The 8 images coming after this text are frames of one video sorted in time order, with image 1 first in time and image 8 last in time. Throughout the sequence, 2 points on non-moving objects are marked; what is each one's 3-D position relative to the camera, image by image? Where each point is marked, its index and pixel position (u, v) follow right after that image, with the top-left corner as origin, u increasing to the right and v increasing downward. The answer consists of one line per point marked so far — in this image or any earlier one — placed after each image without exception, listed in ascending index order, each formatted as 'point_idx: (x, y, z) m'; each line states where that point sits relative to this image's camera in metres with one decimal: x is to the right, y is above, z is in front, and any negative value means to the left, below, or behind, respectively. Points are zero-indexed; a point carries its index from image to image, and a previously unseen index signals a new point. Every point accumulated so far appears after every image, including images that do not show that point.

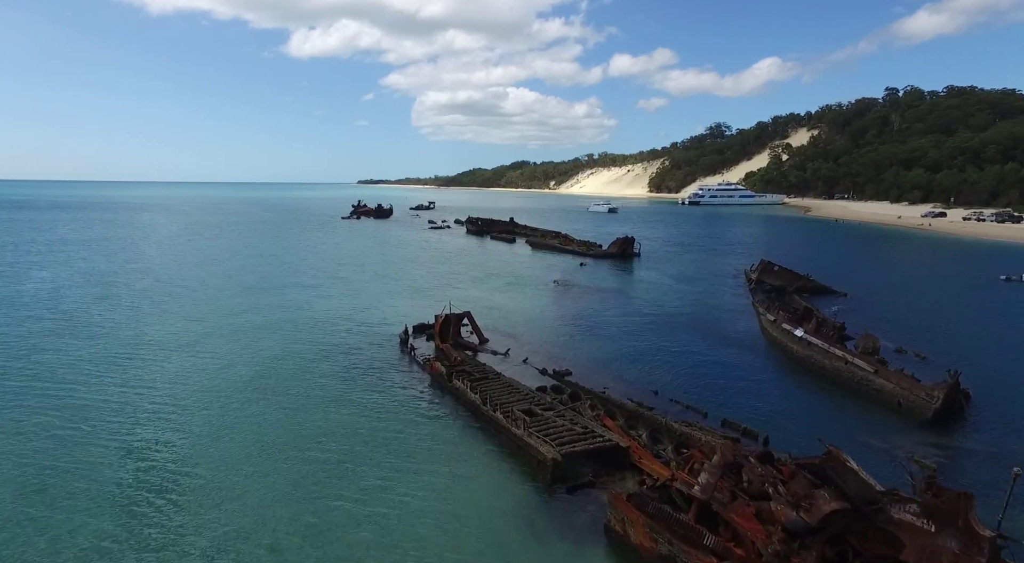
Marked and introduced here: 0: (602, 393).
0: (+2.4, -3.0, +15.9) m
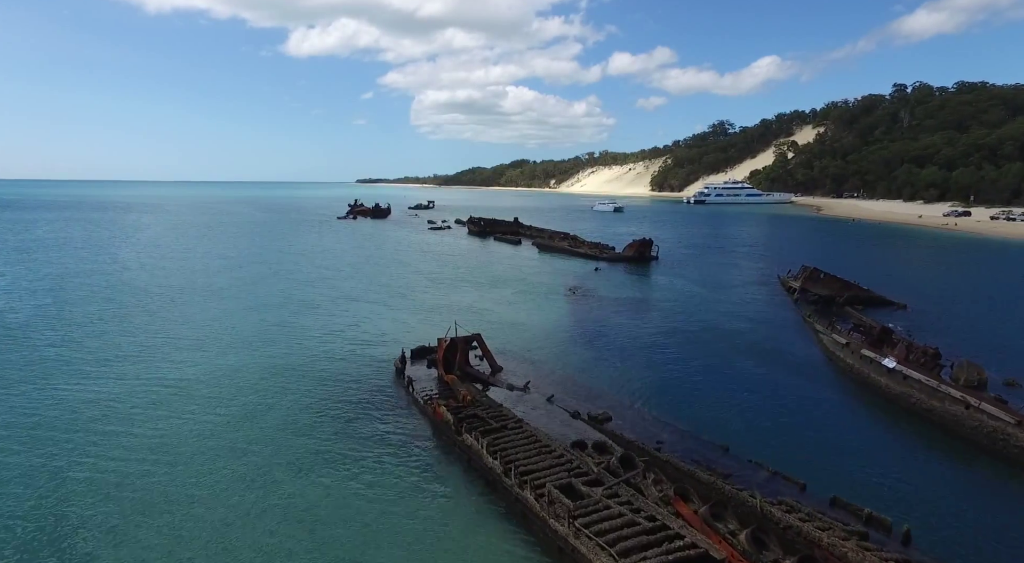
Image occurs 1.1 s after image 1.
0: (+3.0, -3.5, +12.1) m
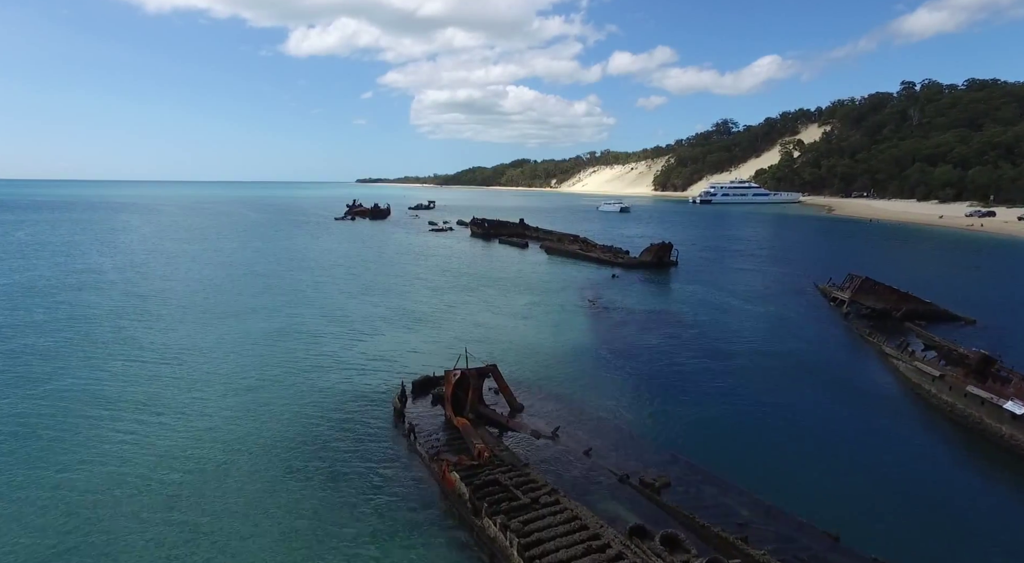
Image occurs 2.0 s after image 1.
0: (+3.6, -4.1, +8.9) m
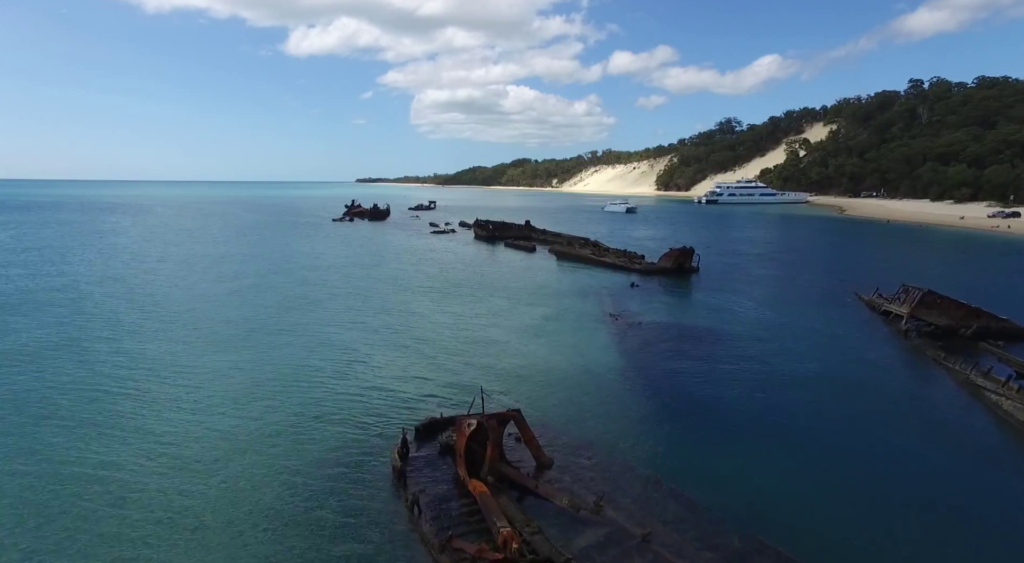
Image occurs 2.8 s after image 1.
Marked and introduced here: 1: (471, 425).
0: (+4.2, -4.6, +5.9) m
1: (-0.8, -2.8, +11.4) m
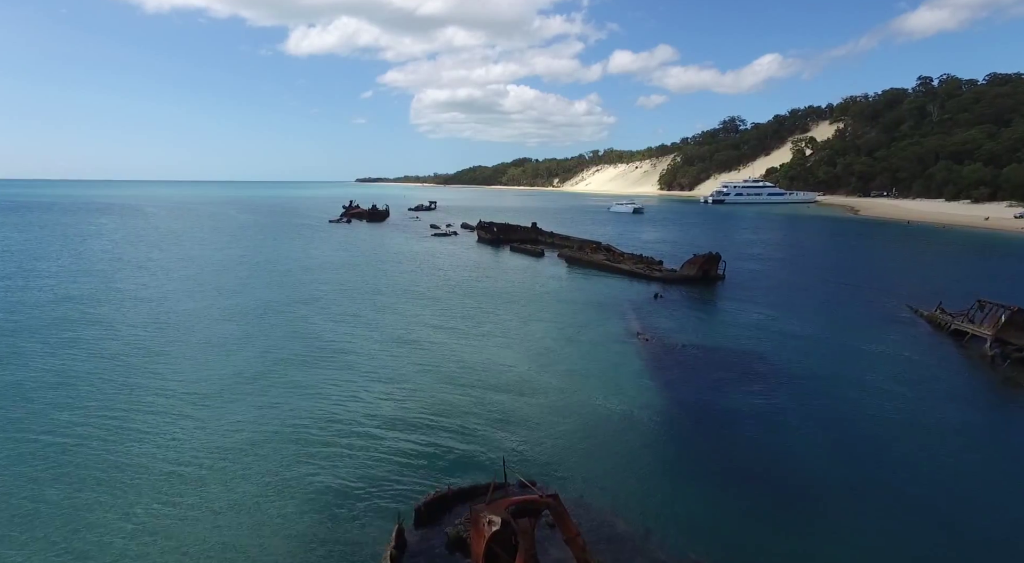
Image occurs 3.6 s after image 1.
0: (+4.7, -5.1, +2.7) m
1: (-0.3, -3.4, +8.1) m
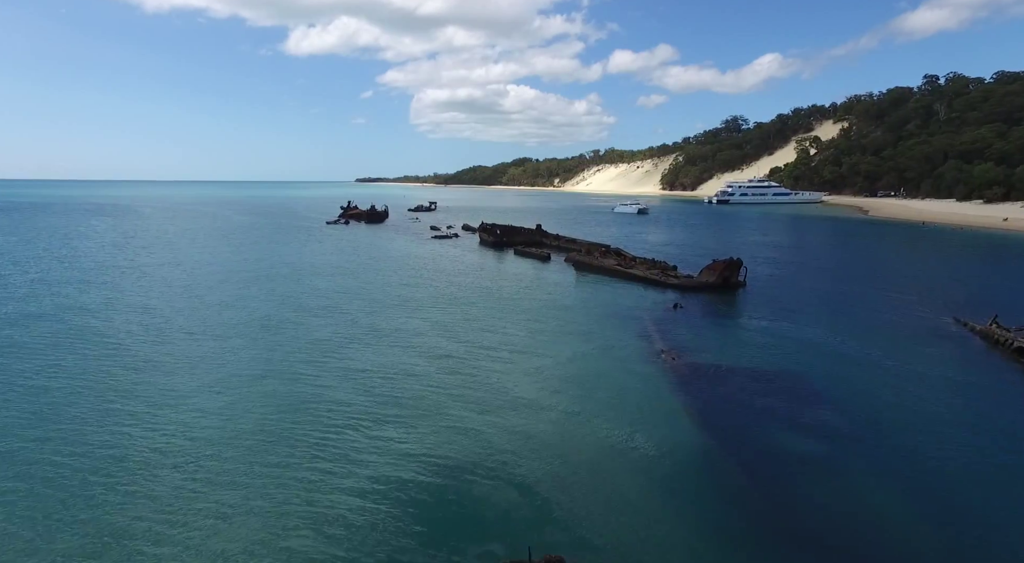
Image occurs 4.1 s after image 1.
0: (+5.1, -5.6, +0.3) m
1: (+0.1, -3.8, +5.8) m
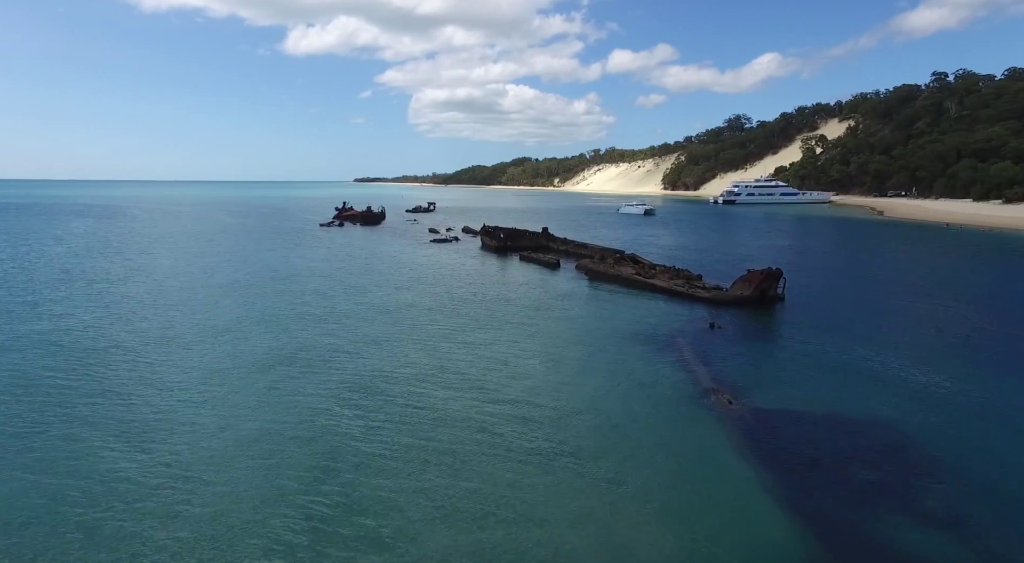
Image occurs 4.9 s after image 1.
0: (+5.5, -6.2, -3.4) m
1: (+0.5, -4.5, +2.1) m
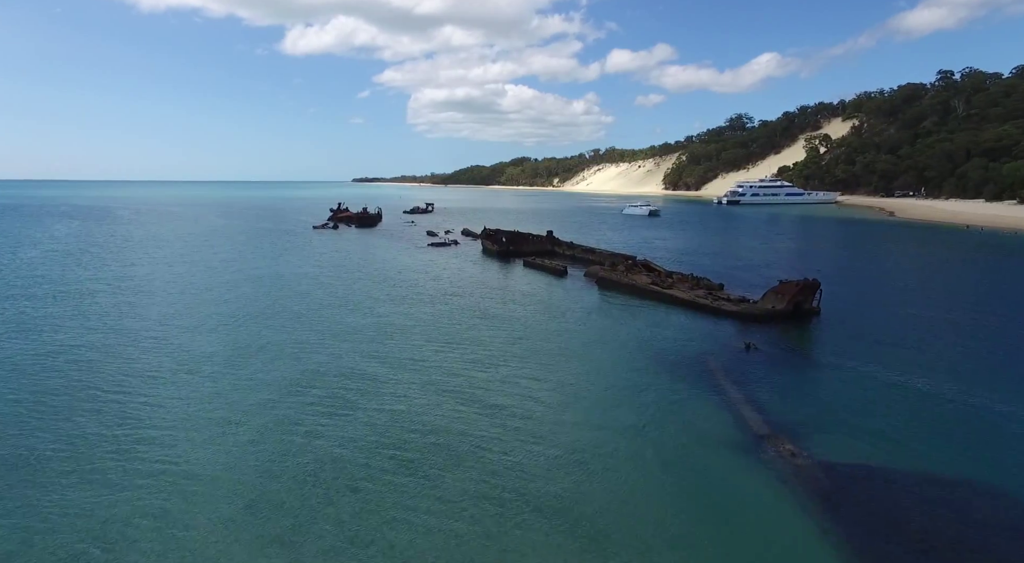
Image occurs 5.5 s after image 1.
0: (+5.9, -6.8, -6.3) m
1: (+0.8, -5.0, -0.8) m
